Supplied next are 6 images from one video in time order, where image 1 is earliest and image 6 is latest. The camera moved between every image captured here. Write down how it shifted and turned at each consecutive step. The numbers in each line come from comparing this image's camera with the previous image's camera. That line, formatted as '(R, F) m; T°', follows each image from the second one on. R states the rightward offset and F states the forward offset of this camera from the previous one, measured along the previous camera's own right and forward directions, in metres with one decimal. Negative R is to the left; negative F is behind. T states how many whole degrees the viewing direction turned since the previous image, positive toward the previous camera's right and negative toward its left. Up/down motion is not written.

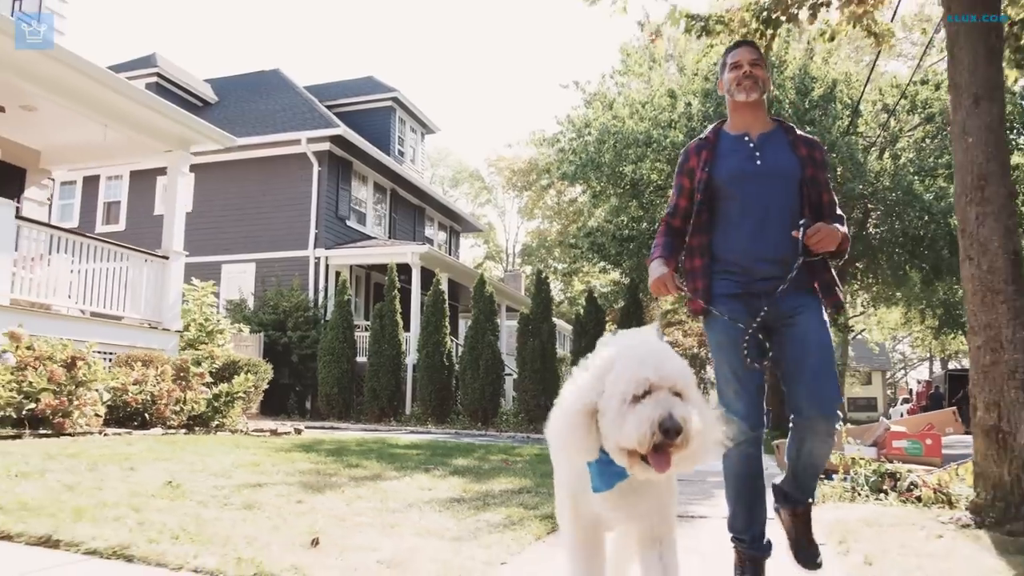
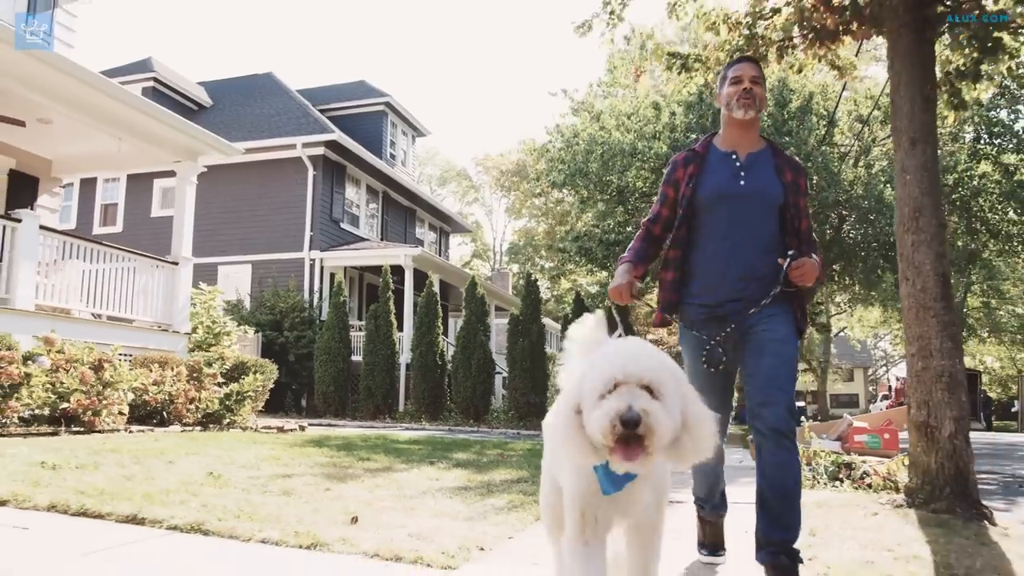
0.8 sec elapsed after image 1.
(-0.1, -0.6) m; +1°
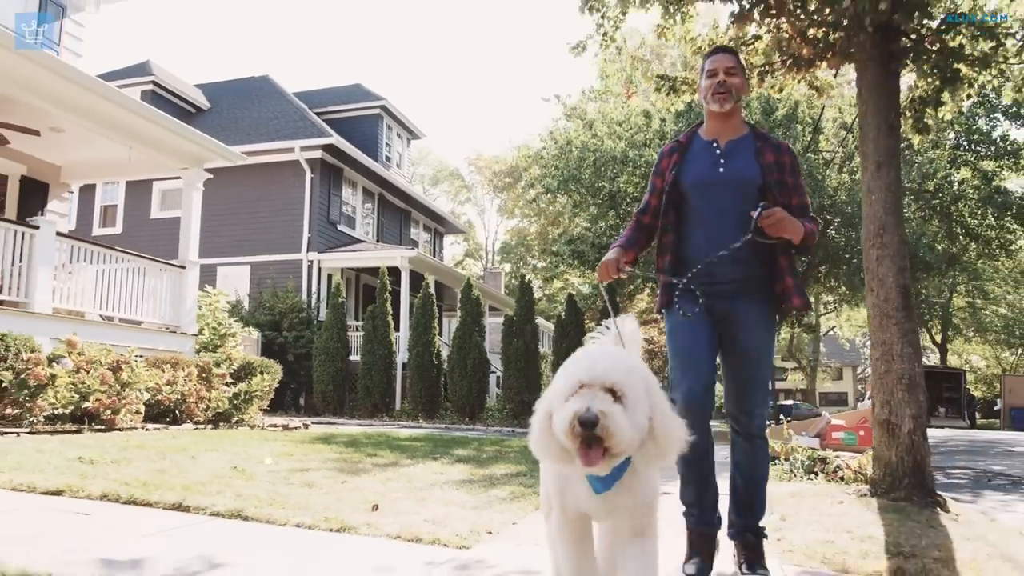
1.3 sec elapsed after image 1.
(-0.1, -0.5) m; +1°
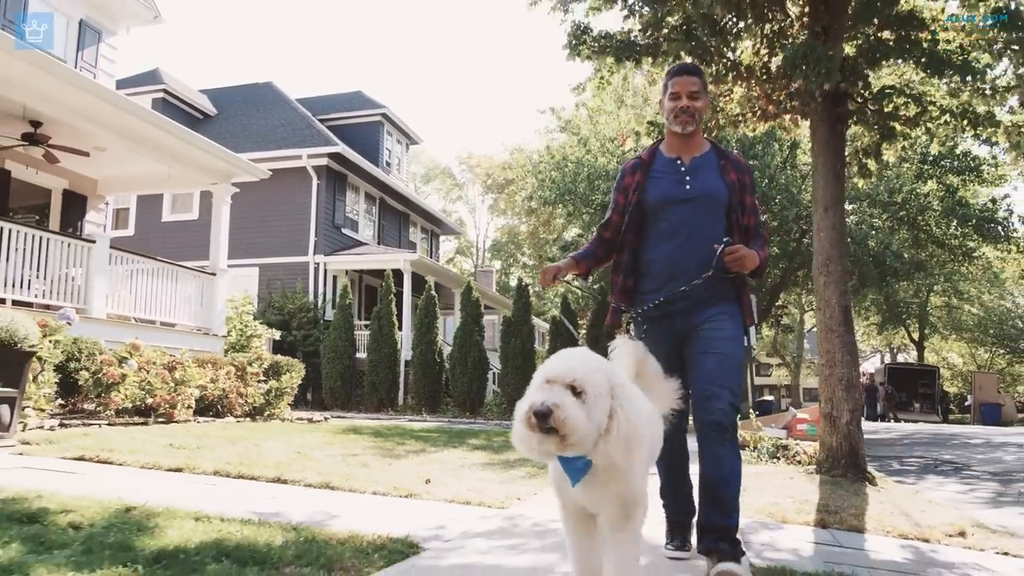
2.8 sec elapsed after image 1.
(-0.3, -1.2) m; +1°
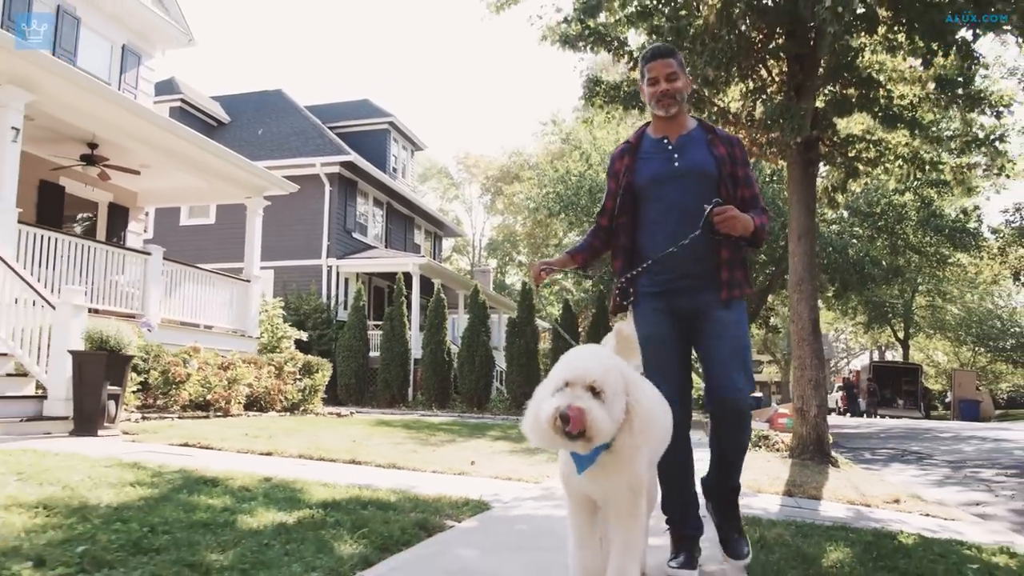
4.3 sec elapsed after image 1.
(-0.3, -1.2) m; +1°
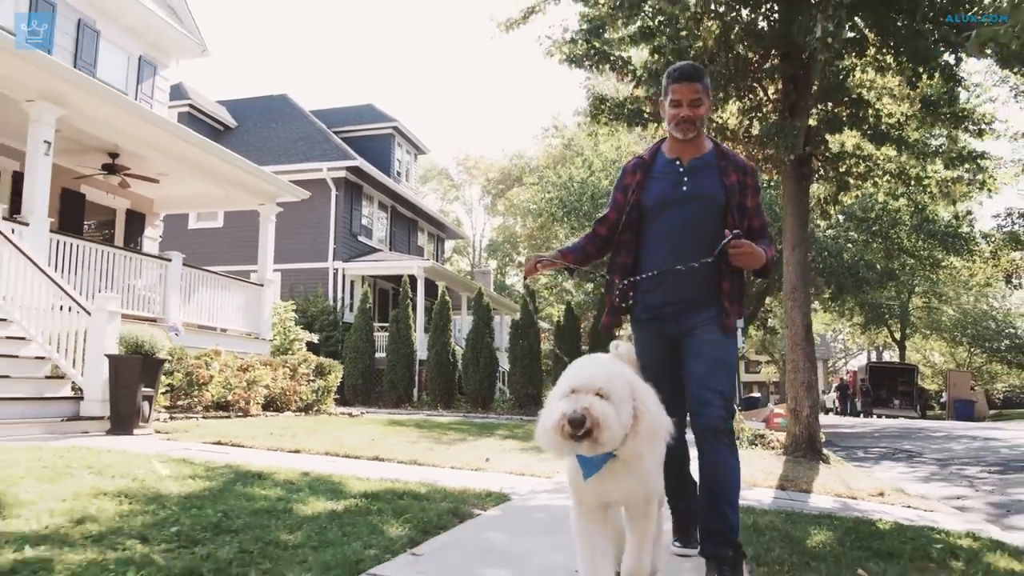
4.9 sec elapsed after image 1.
(-0.1, -0.5) m; 0°
